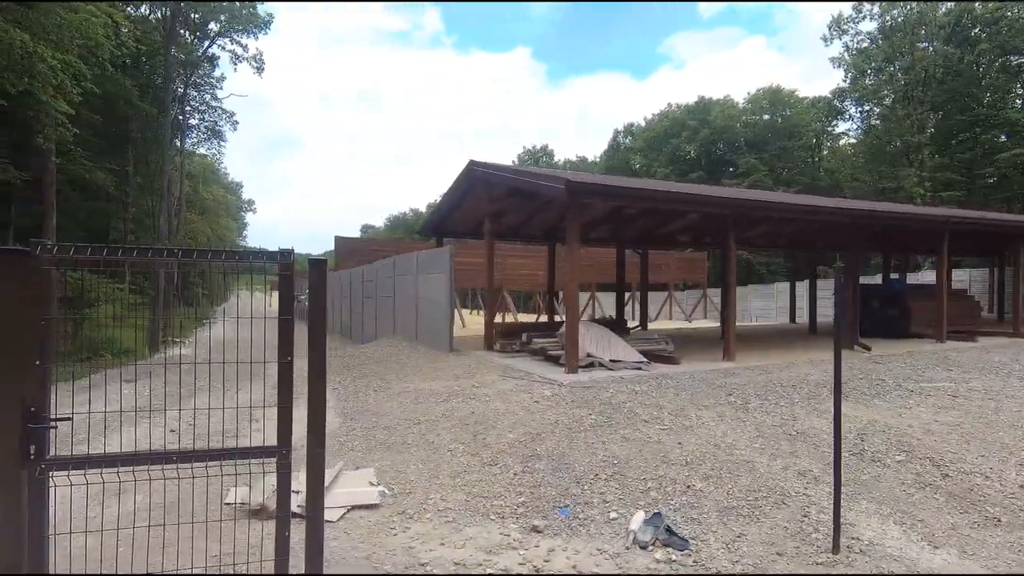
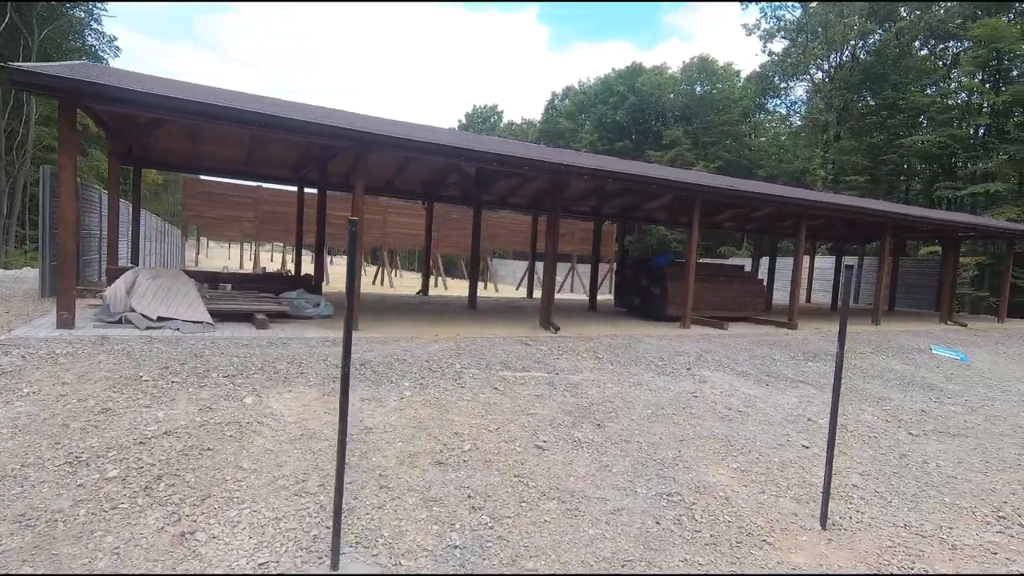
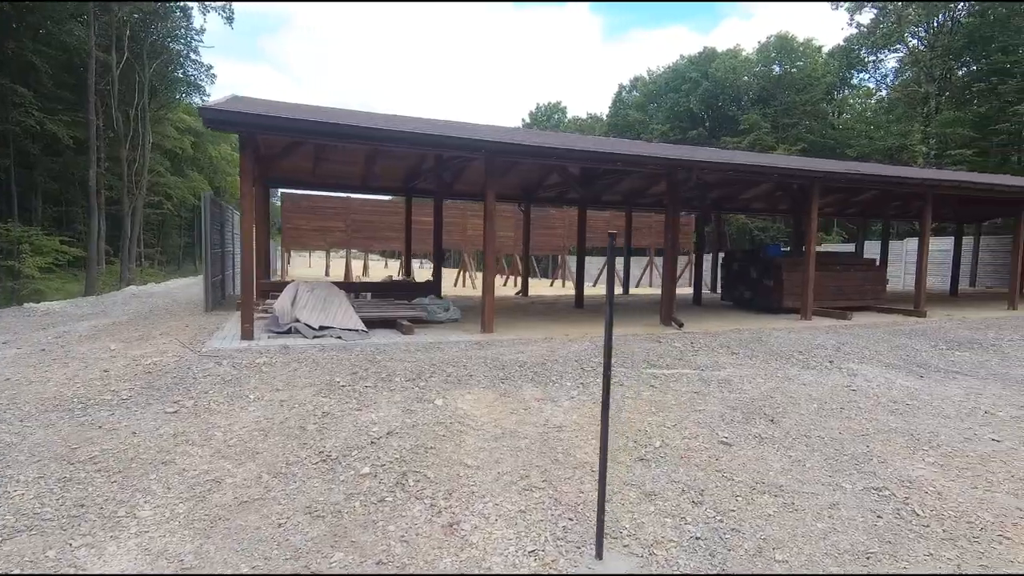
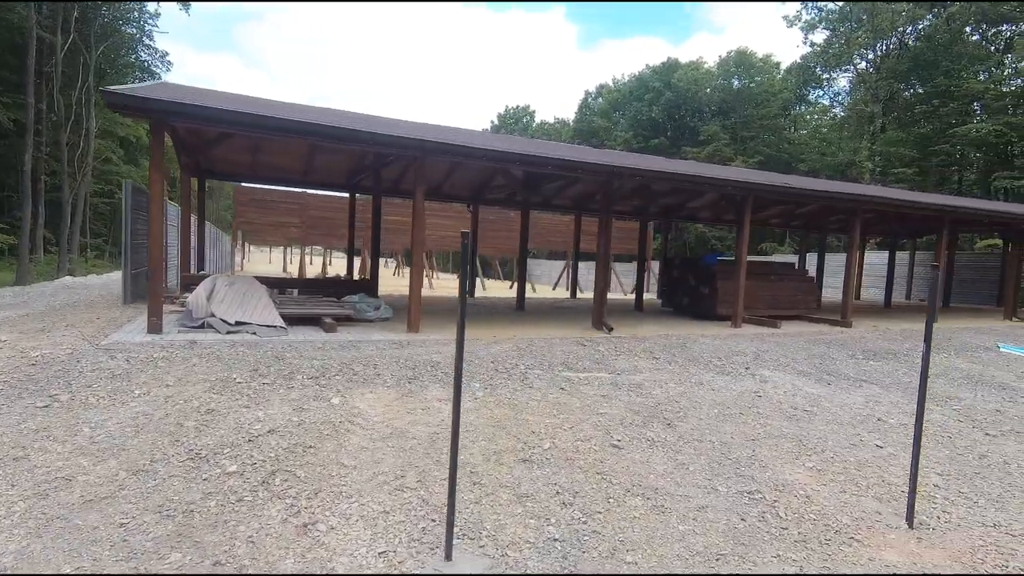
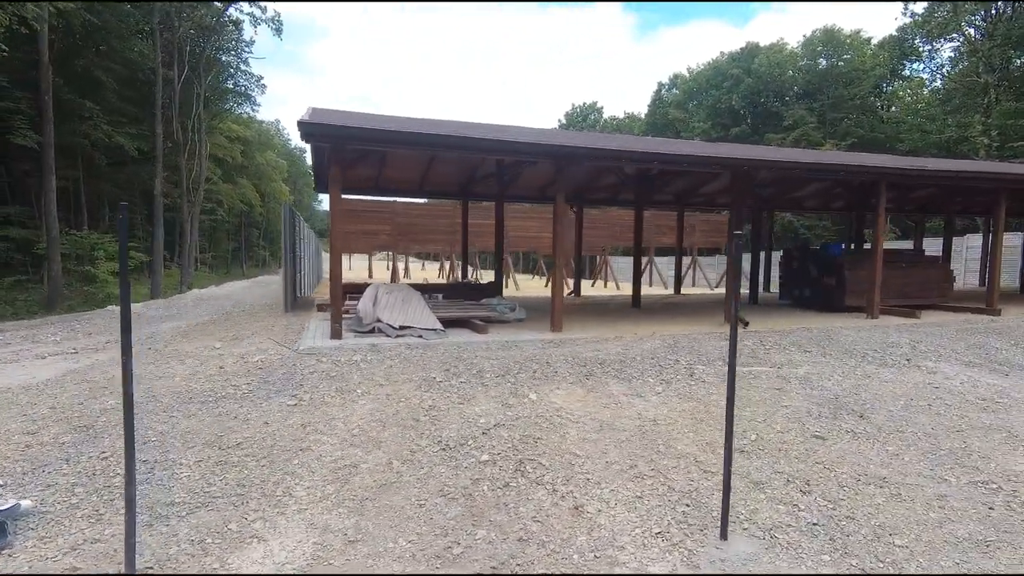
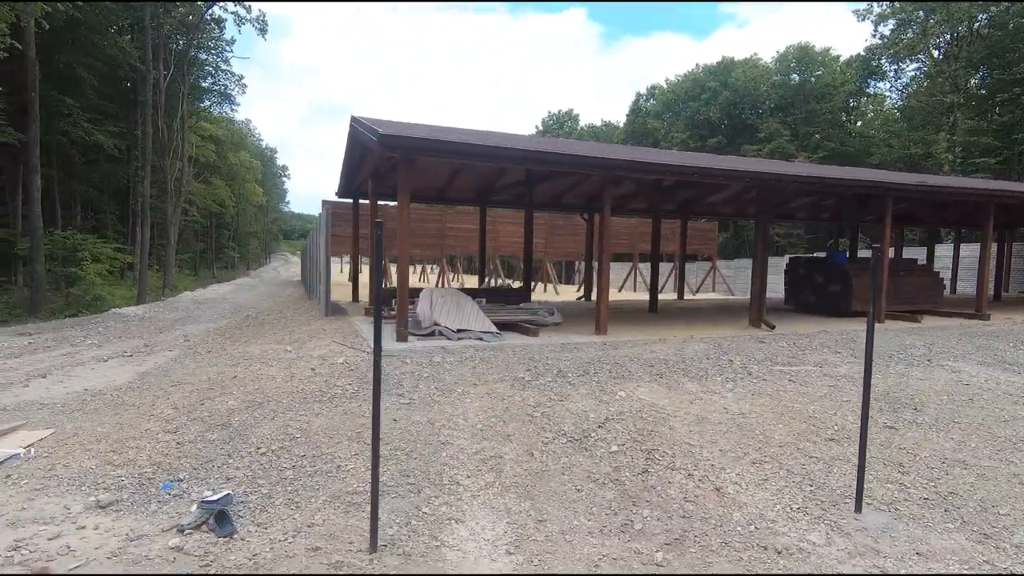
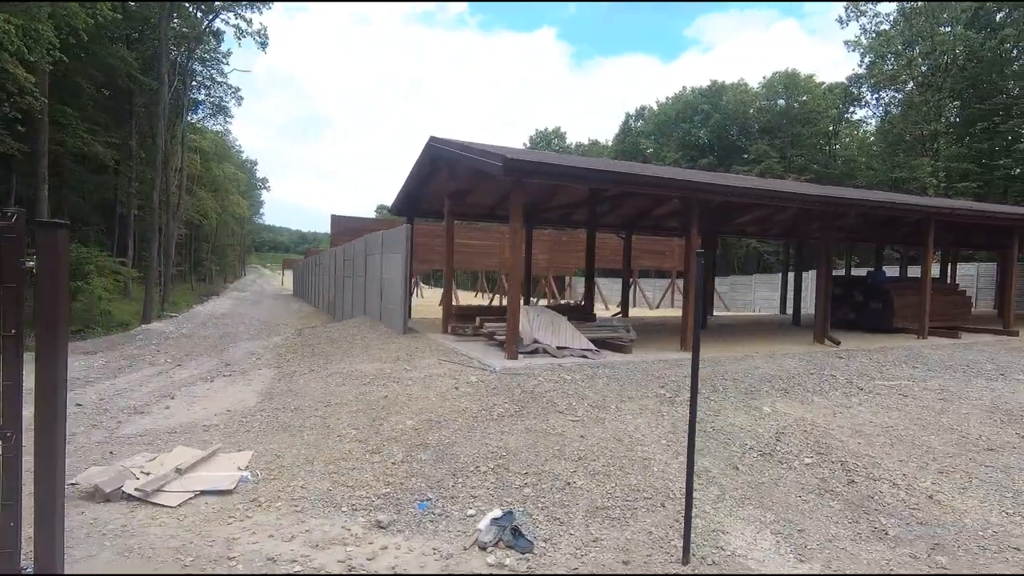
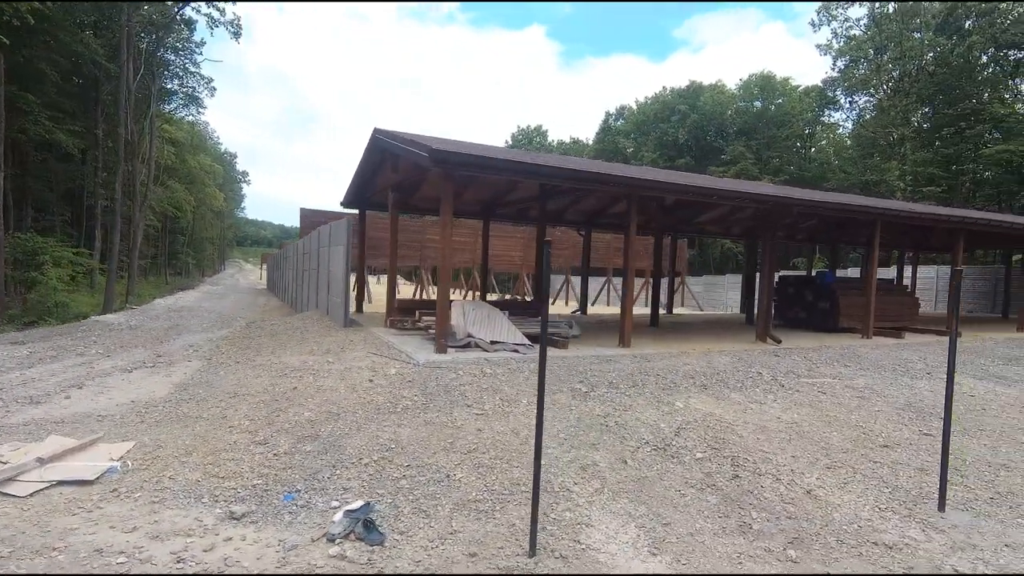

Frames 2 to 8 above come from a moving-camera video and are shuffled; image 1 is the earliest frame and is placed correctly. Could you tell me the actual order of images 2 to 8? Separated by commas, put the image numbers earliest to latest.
7, 8, 6, 5, 3, 4, 2
